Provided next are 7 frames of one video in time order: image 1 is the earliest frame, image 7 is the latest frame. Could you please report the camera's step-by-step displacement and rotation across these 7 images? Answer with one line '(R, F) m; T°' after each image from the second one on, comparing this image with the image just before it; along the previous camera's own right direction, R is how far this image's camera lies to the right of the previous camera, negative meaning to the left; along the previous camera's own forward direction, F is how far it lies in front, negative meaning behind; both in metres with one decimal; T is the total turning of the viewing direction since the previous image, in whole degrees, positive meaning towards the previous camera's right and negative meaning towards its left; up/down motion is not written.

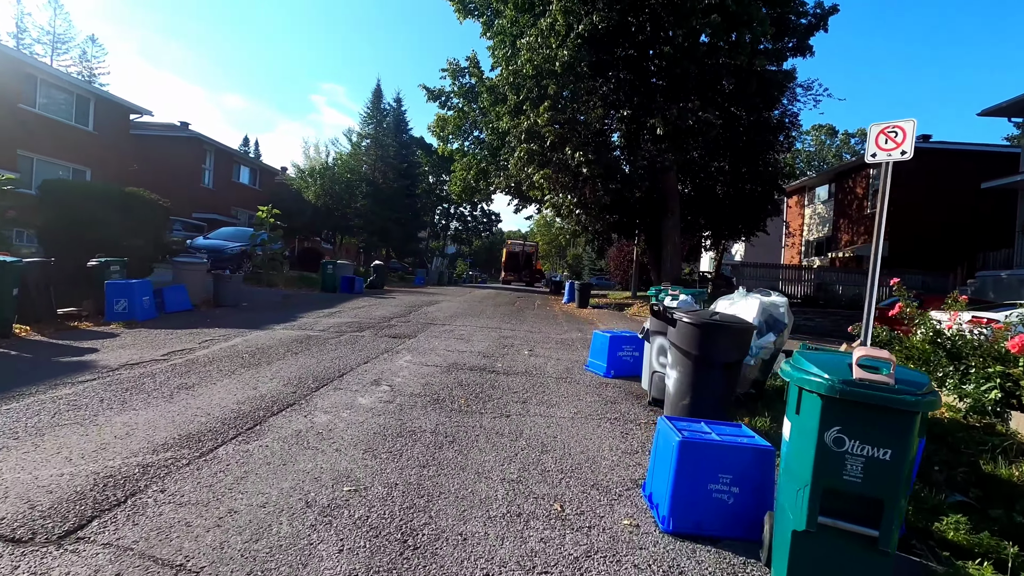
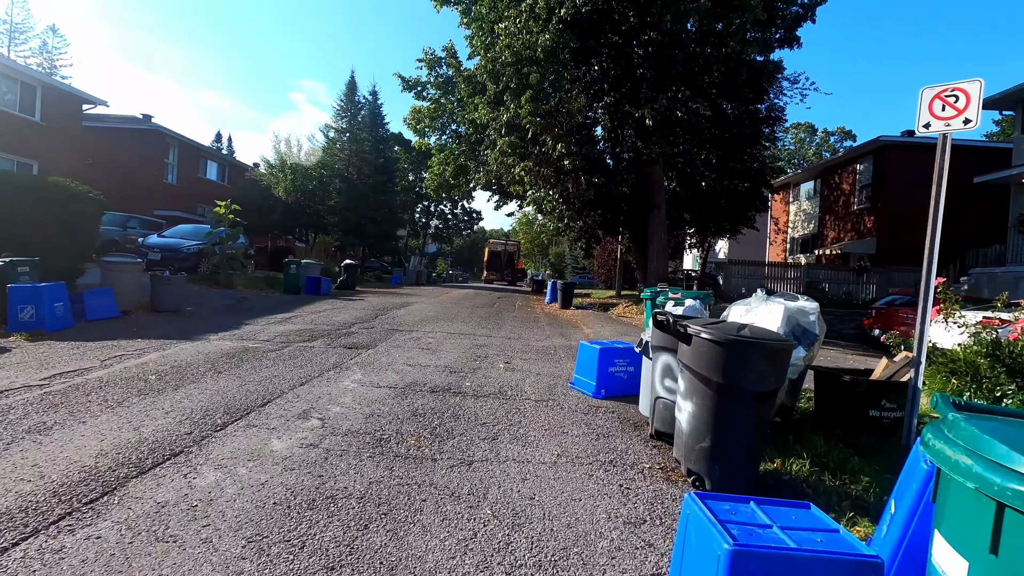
(+0.1, +1.2) m; +2°
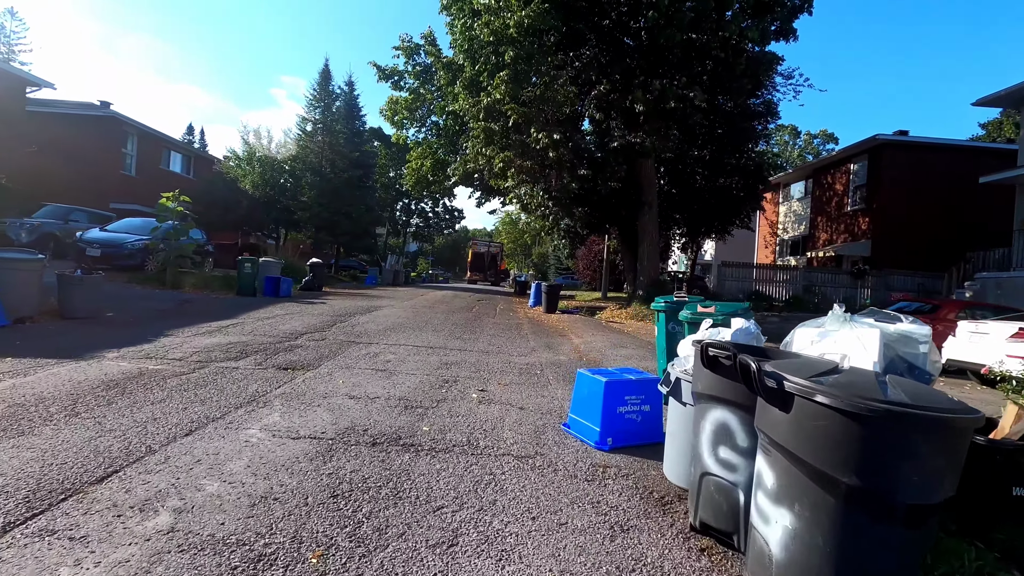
(+0.1, +1.6) m; +2°
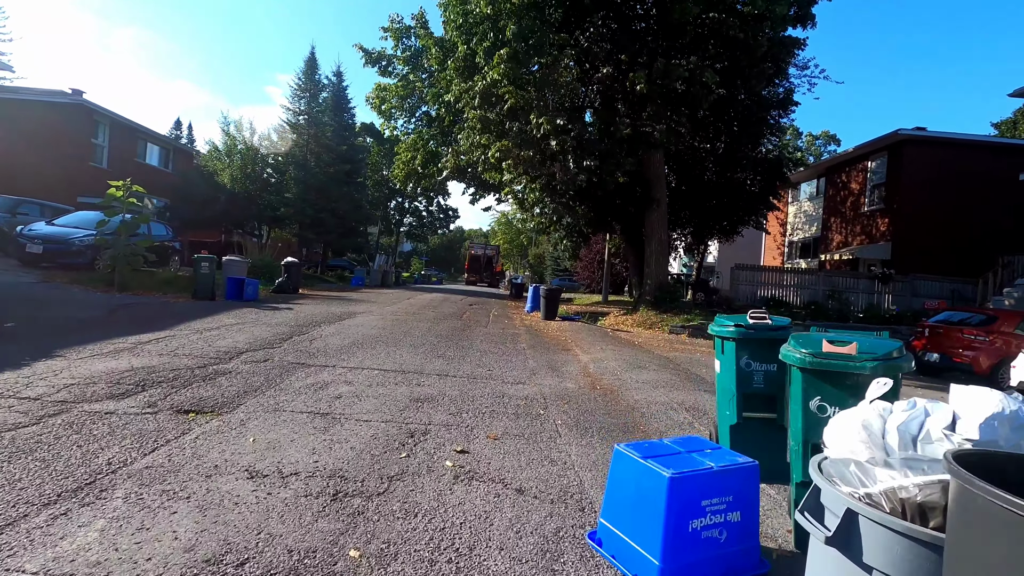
(0.0, +1.9) m; 0°
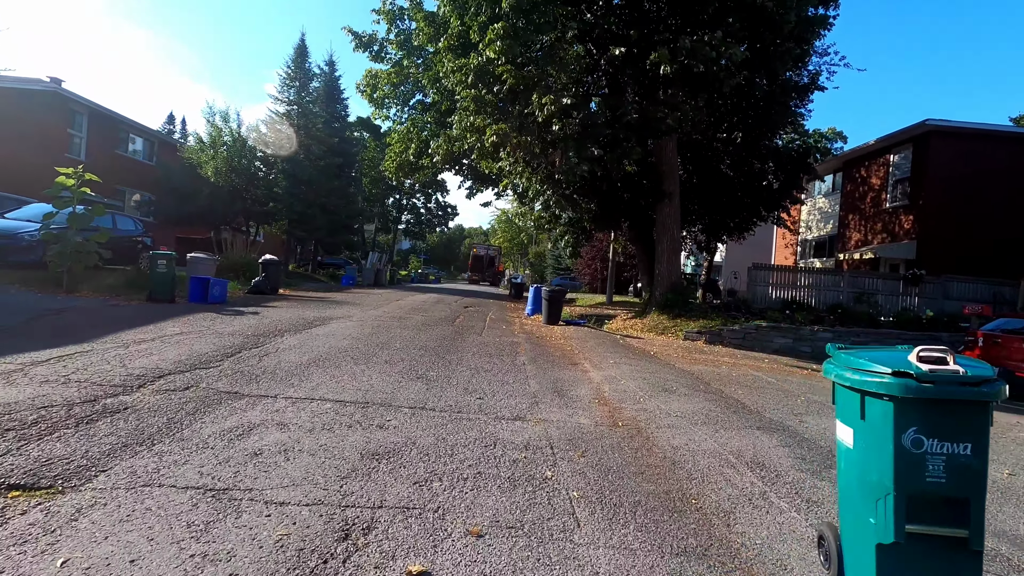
(0.0, +1.6) m; 0°
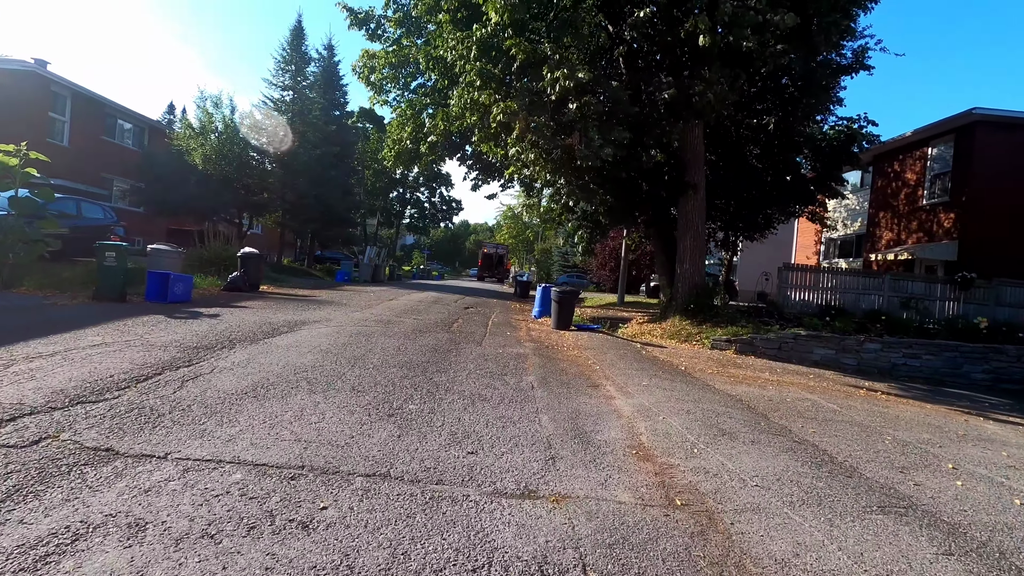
(0.0, +1.8) m; -1°
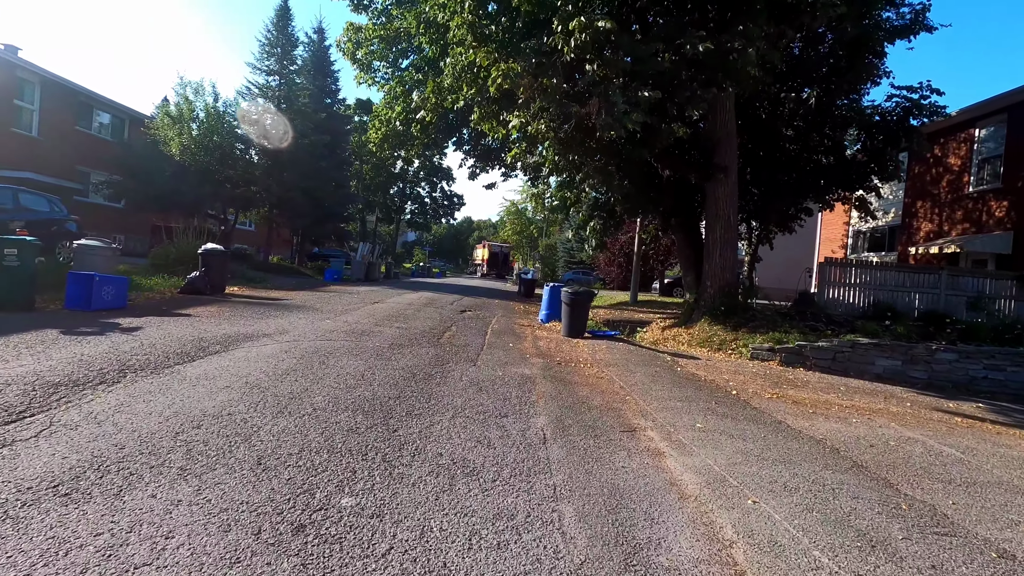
(0.0, +2.1) m; 0°
